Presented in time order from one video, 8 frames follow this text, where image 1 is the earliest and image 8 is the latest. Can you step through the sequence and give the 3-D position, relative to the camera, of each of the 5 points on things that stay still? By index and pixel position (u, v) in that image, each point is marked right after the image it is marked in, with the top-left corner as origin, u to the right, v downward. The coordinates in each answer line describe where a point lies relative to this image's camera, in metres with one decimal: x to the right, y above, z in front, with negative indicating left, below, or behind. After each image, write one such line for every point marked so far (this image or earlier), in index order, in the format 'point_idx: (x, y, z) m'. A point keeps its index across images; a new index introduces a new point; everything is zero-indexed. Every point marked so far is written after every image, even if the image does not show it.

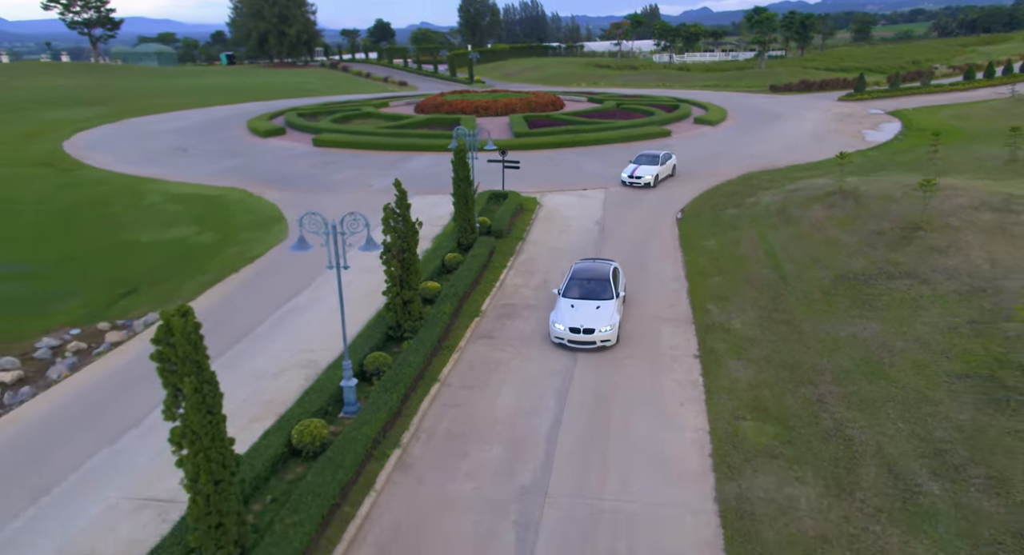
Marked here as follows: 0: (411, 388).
0: (-1.7, -1.9, +12.8) m
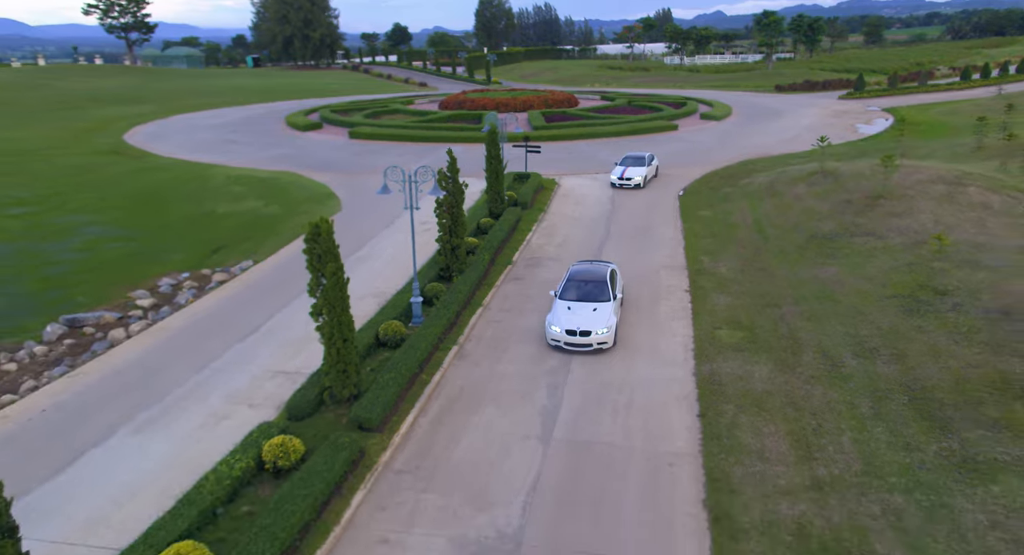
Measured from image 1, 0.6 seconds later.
0: (-1.0, -0.5, +16.6) m
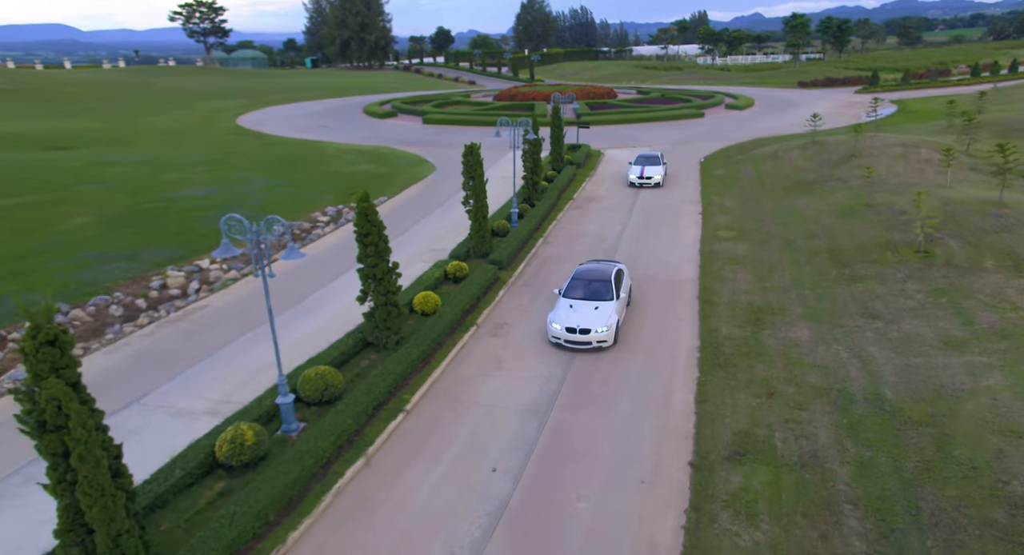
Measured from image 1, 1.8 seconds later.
0: (+1.4, +2.4, +24.6) m
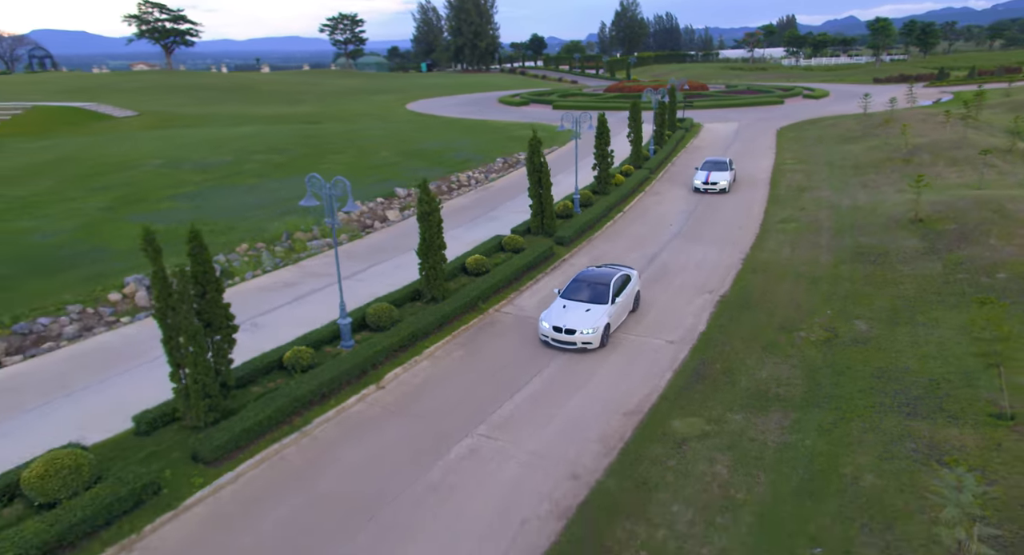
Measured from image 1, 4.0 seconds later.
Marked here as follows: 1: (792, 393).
0: (+9.3, +7.2, +38.2) m
1: (+4.9, -2.0, +11.7) m
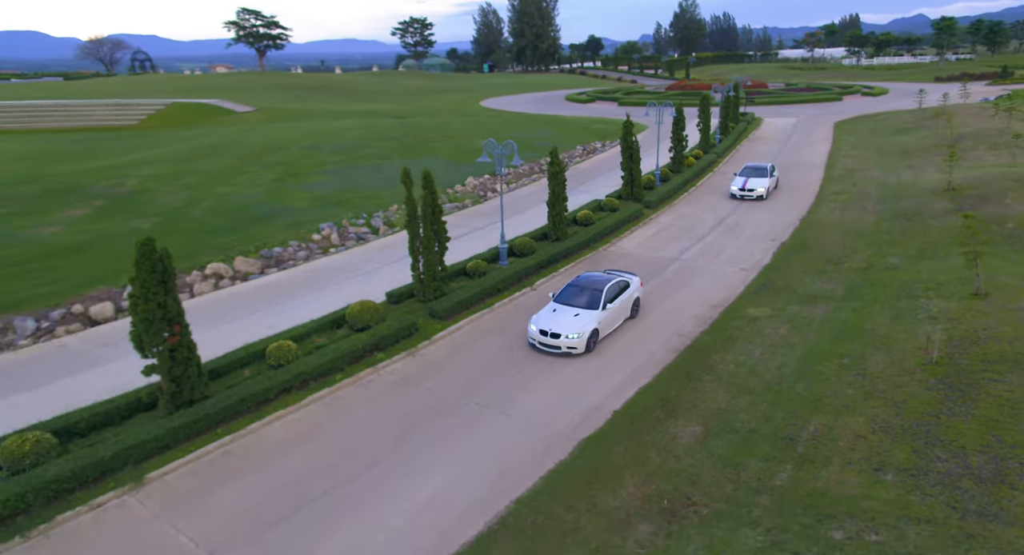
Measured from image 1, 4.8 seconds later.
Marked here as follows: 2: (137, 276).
0: (+14.4, +8.7, +42.5) m
1: (+7.9, -0.4, +16.3) m
2: (-5.7, 0.0, +10.0) m
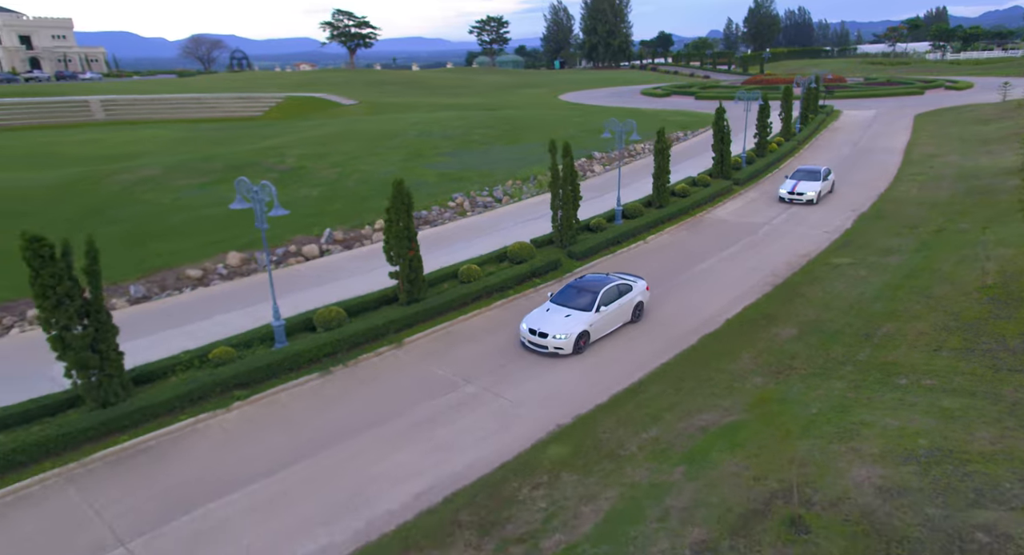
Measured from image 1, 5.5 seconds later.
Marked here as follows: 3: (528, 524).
0: (+20.6, +9.9, +44.8) m
1: (+11.5, +0.9, +19.3) m
2: (-2.6, +1.5, +14.2) m
3: (+0.2, -3.1, +8.2) m
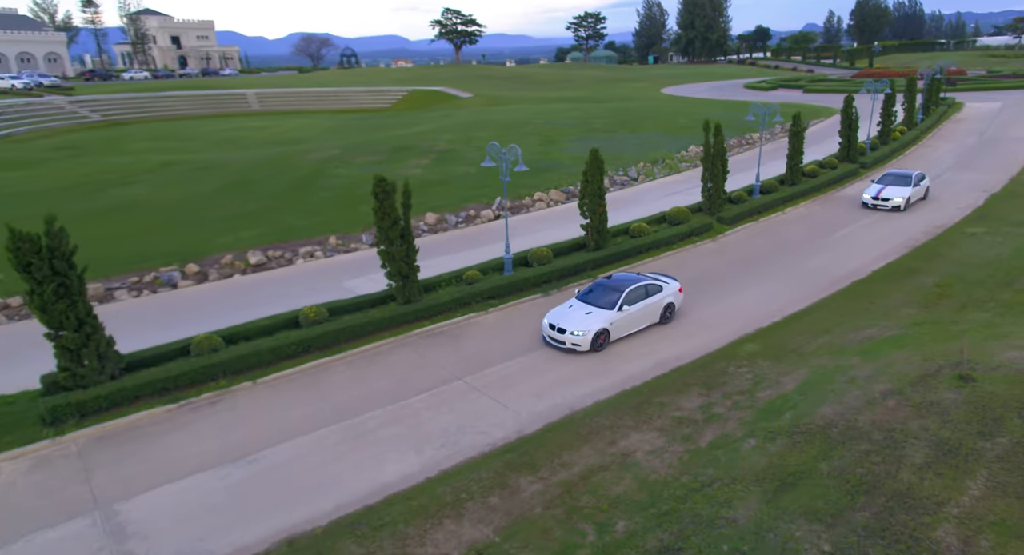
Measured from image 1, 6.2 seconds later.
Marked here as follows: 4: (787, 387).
0: (+29.0, +10.5, +44.9) m
1: (+16.6, +1.8, +20.8) m
2: (+2.0, +2.9, +17.5) m
3: (+3.9, -1.8, +11.1) m
4: (+4.5, -1.8, +10.8) m
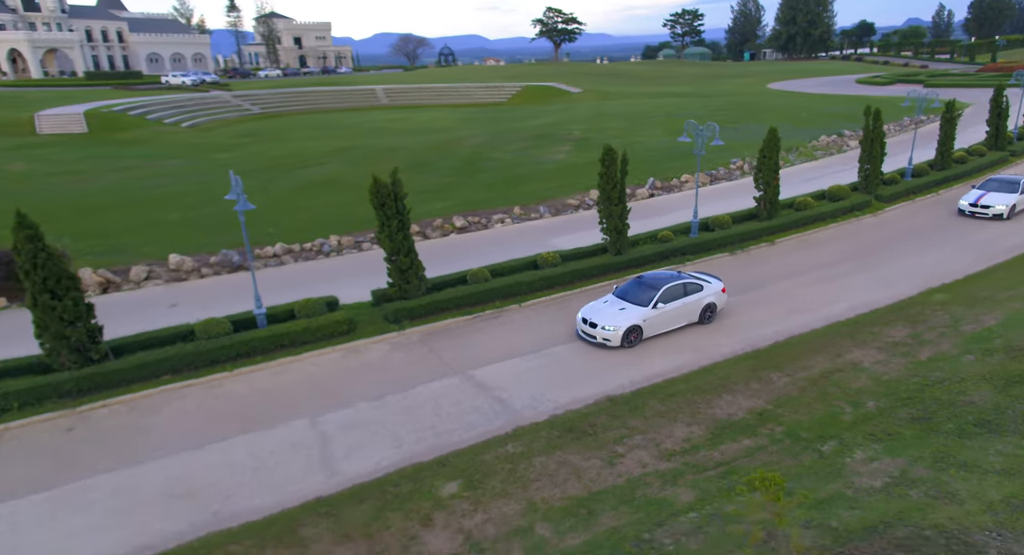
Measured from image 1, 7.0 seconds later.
0: (+37.6, +10.7, +43.2) m
1: (+22.2, +2.3, +20.8) m
2: (+7.3, +3.9, +19.3) m
3: (+8.3, -0.9, +12.8) m
4: (+8.8, -0.8, +12.3) m
